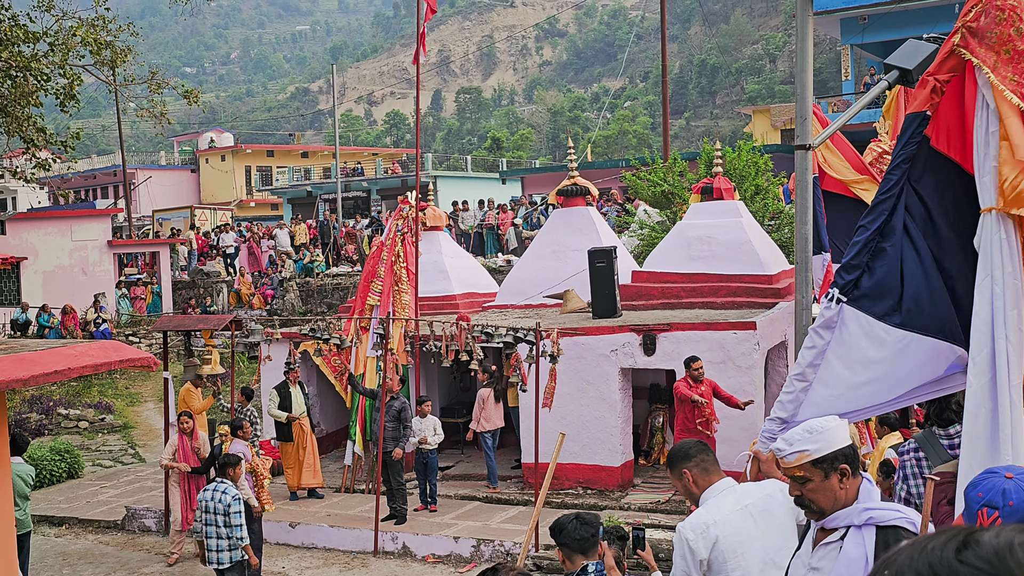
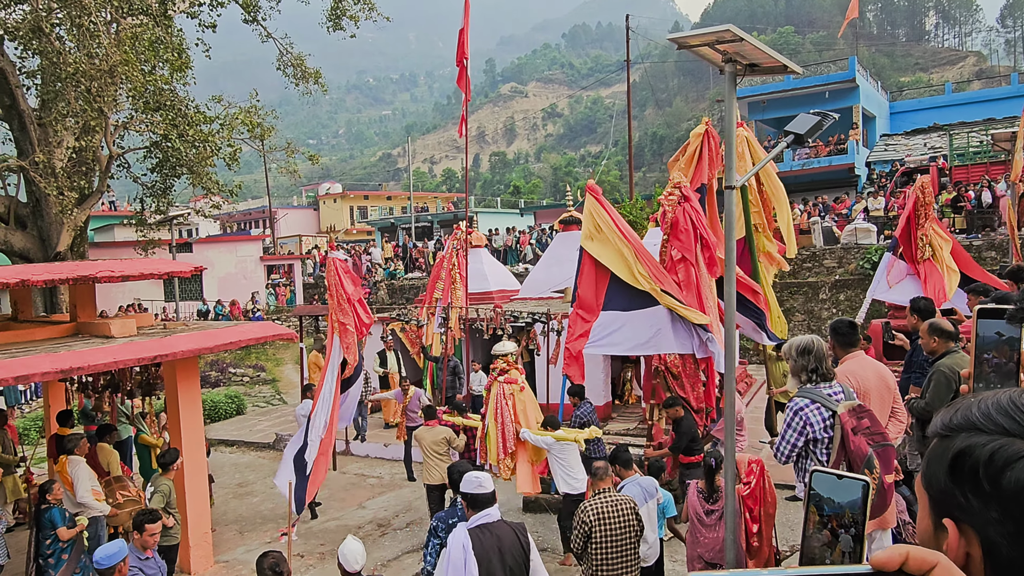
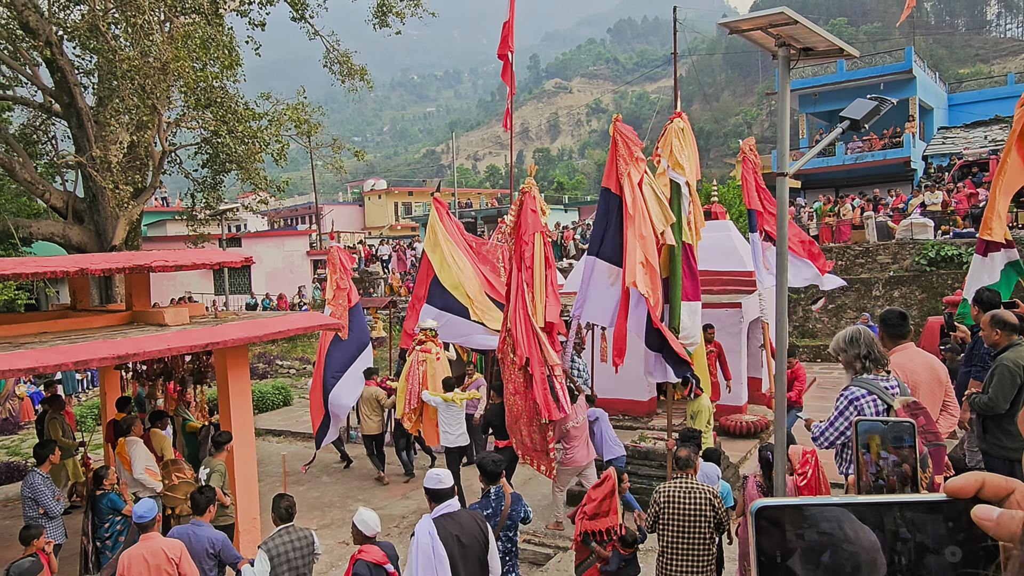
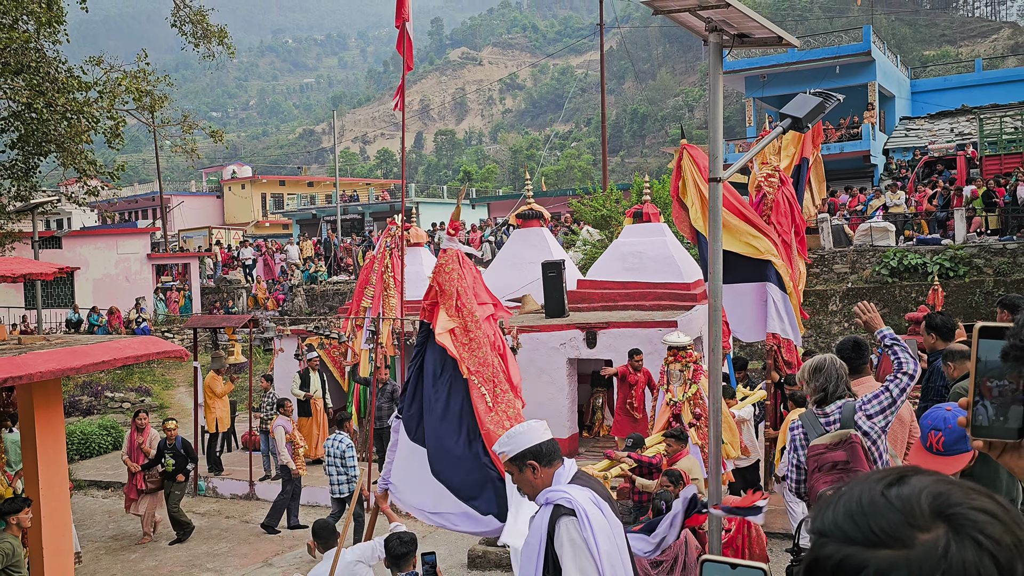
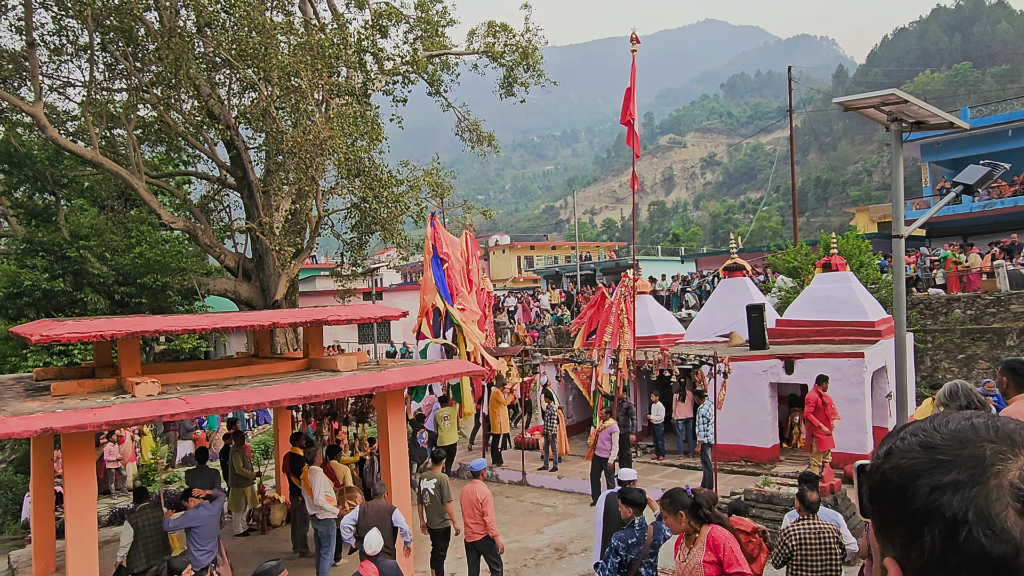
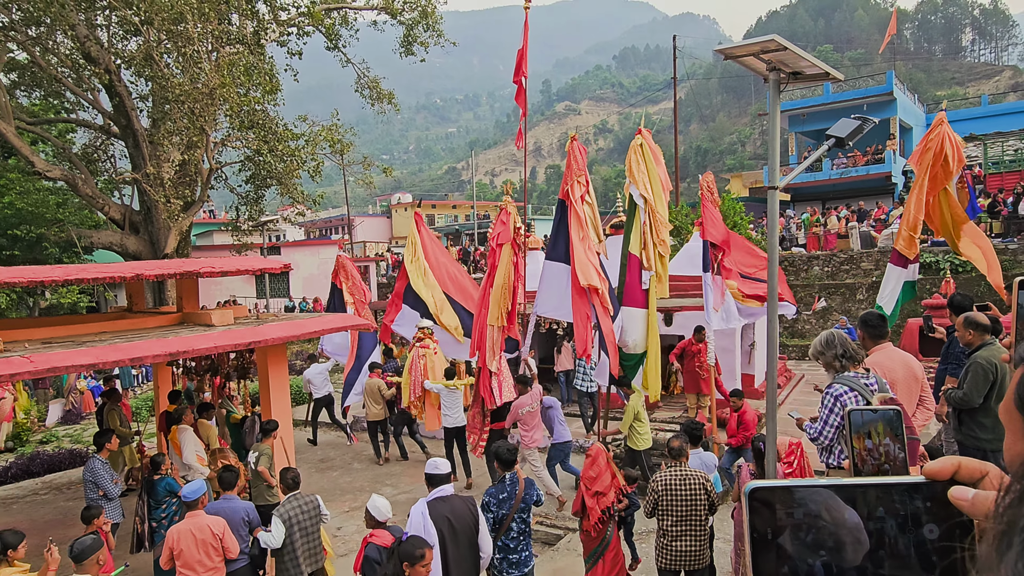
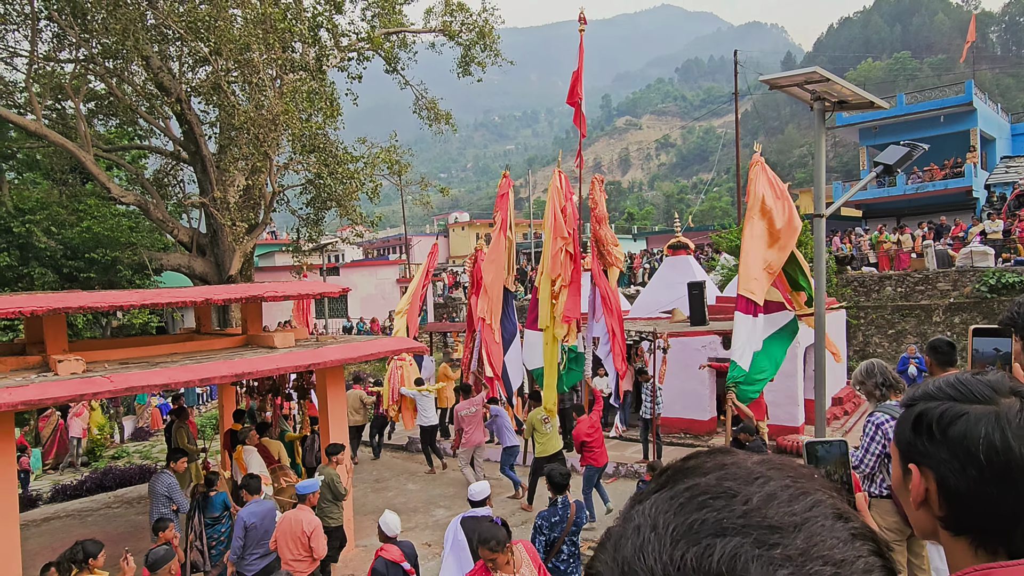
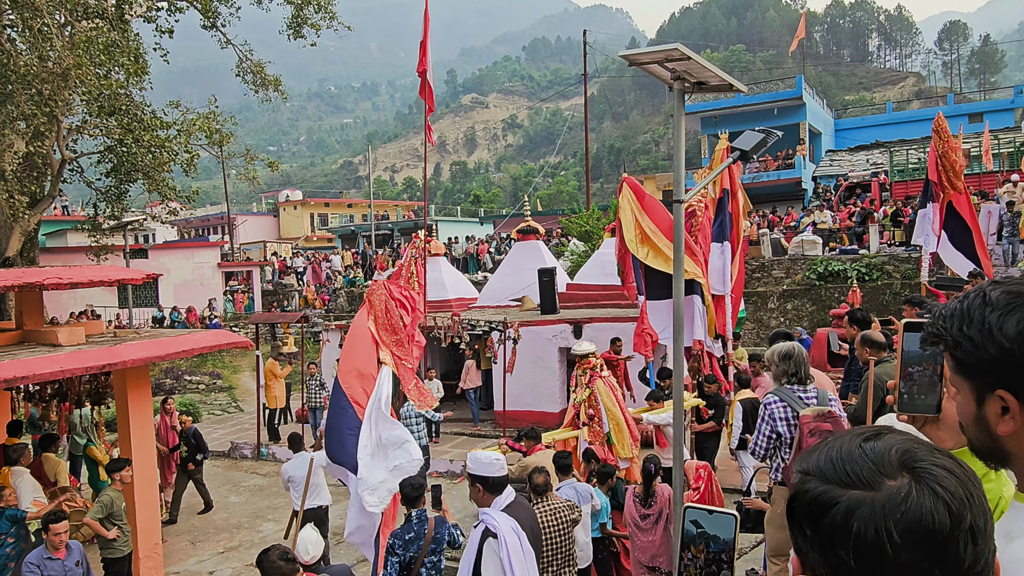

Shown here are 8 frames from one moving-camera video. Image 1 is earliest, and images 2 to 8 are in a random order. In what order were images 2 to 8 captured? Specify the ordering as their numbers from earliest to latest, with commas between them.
4, 8, 2, 3, 6, 7, 5
